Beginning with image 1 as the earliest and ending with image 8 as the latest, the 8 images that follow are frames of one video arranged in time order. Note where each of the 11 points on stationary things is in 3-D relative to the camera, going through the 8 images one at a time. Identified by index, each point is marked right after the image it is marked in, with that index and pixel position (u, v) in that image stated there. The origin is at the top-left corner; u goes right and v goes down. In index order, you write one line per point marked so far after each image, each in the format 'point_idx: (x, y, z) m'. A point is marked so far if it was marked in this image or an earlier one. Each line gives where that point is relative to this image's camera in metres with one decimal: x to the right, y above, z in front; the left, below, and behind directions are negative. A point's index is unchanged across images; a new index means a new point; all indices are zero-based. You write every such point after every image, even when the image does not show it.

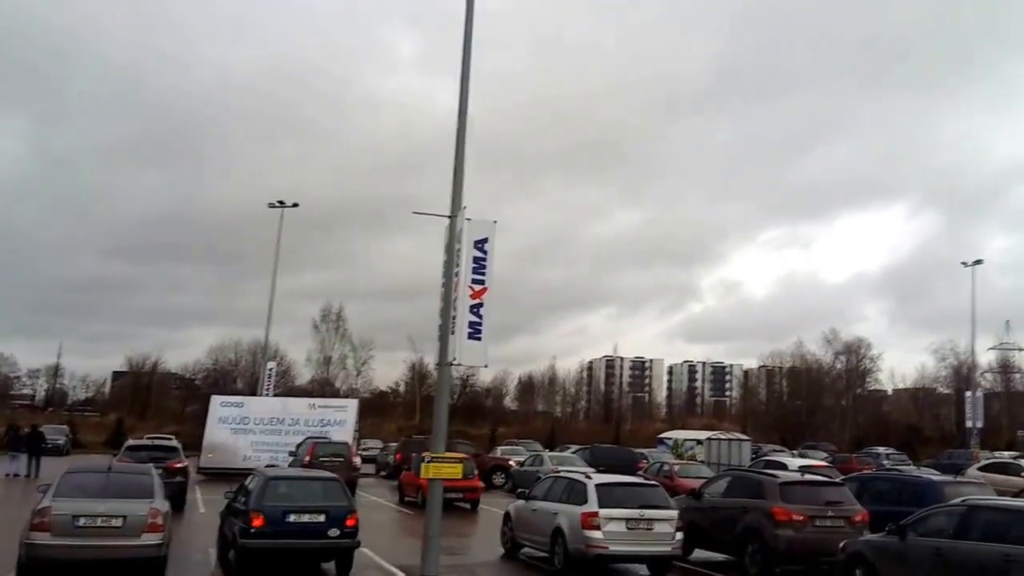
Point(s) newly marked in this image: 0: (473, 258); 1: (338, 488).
0: (-0.7, +0.5, +12.8) m
1: (-2.6, -3.0, +13.4) m
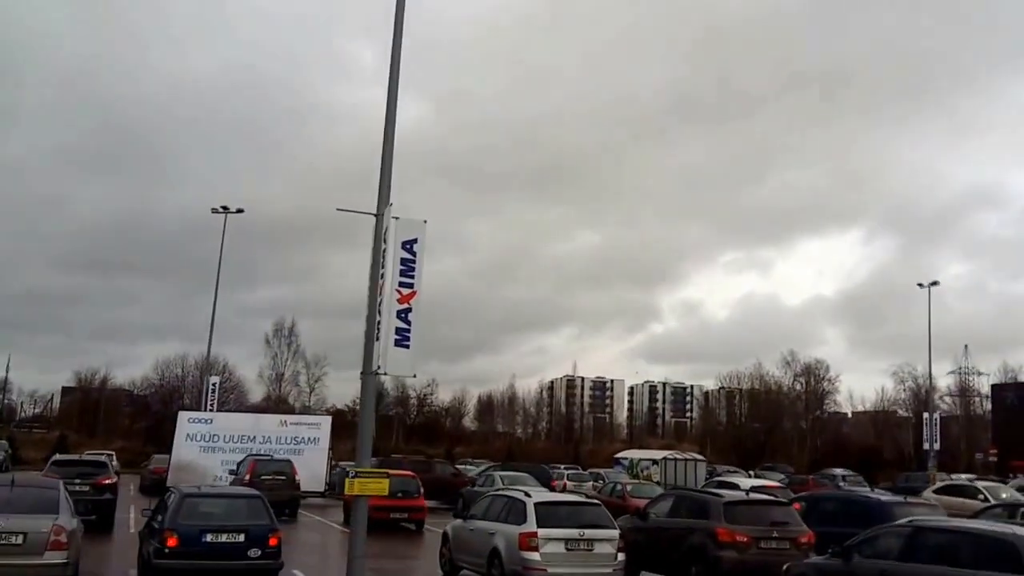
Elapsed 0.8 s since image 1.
0: (-1.6, +0.4, +12.3) m
1: (-3.6, -3.1, +12.7) m
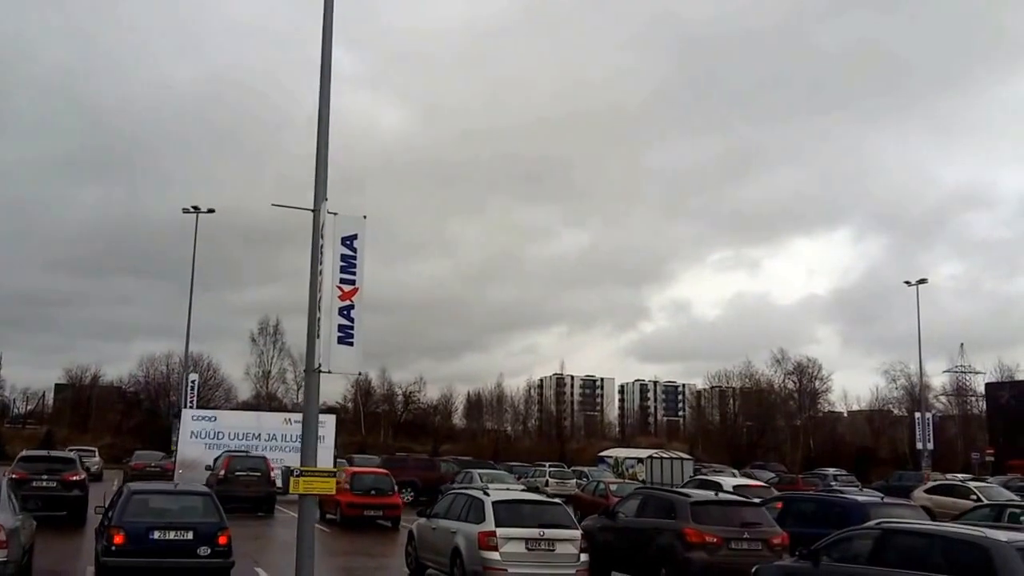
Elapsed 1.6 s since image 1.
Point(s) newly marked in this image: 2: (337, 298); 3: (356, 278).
0: (-2.2, +0.5, +11.8) m
1: (-4.2, -2.9, +12.3) m
2: (-2.3, 0.0, +11.7) m
3: (-2.1, +0.3, +12.0) m
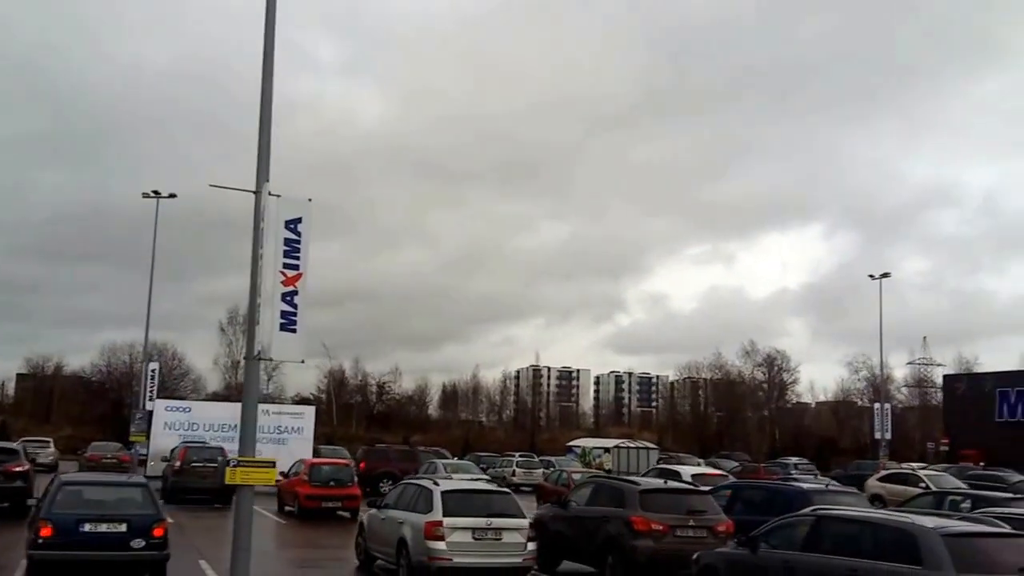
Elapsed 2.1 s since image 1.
0: (-3.0, +0.6, +11.9) m
1: (-5.0, -2.8, +12.4) m
2: (-3.0, +0.1, +11.8) m
3: (-2.8, +0.4, +12.0) m
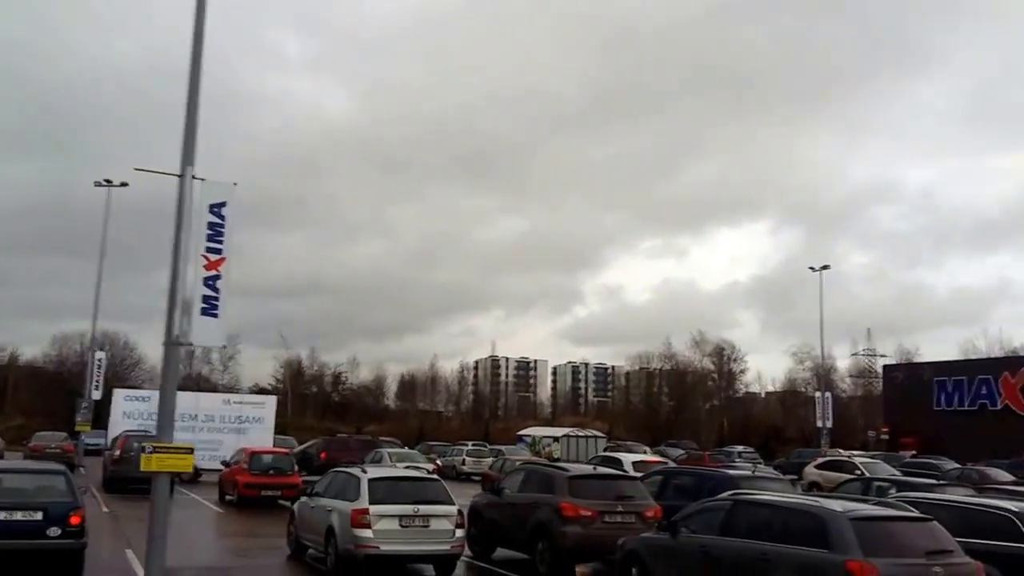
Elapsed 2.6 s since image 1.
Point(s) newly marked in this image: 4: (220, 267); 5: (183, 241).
0: (-4.0, +0.8, +11.8) m
1: (-6.0, -2.7, +12.3) m
2: (-4.0, +0.2, +11.7) m
3: (-3.9, +0.5, +12.0) m
4: (-3.8, +0.2, +11.8) m
5: (-4.5, +0.6, +12.2) m
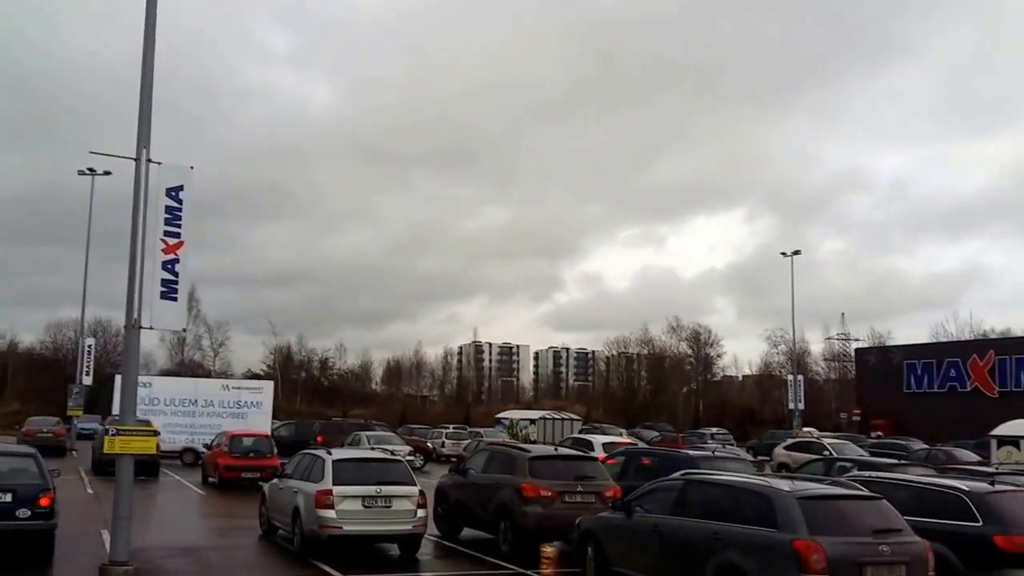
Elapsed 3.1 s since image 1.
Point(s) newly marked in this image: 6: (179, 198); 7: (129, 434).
0: (-4.6, +1.0, +12.1) m
1: (-6.6, -2.5, +12.6) m
2: (-4.6, +0.4, +12.0) m
3: (-4.5, +0.7, +12.3) m
4: (-4.4, +0.4, +12.1) m
5: (-5.1, +0.8, +12.4) m
6: (-4.5, +1.2, +12.2) m
7: (-4.8, -1.8, +11.4) m
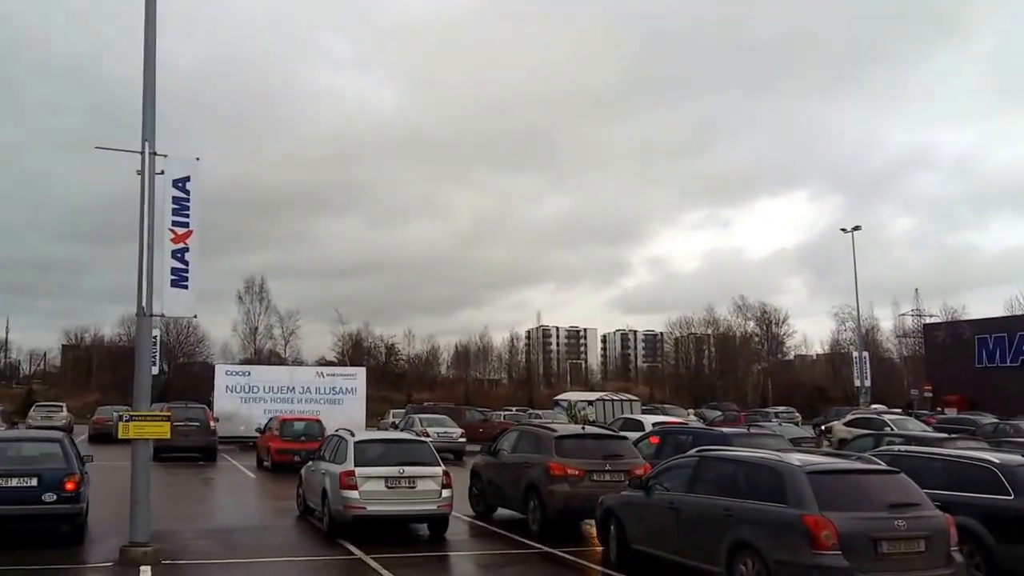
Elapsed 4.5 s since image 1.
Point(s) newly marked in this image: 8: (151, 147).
0: (-4.5, +1.2, +12.3) m
1: (-6.3, -2.4, +13.1) m
2: (-4.6, +0.6, +12.2) m
3: (-4.4, +0.9, +12.5) m
4: (-4.4, +0.6, +12.3) m
5: (-5.0, +1.0, +12.7) m
6: (-4.4, +1.3, +12.4) m
7: (-4.8, -1.7, +11.7) m
8: (-5.2, +2.1, +13.0) m
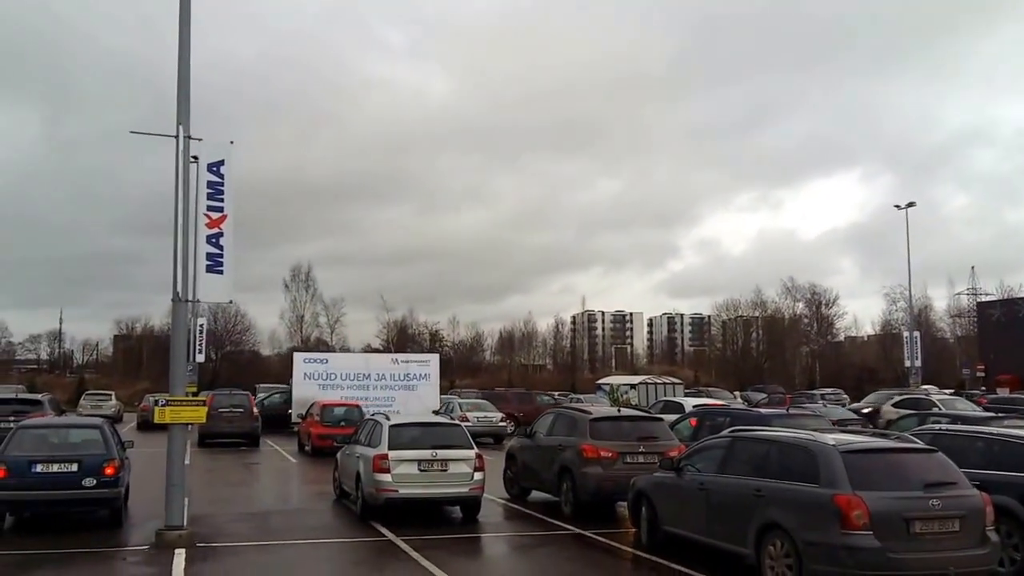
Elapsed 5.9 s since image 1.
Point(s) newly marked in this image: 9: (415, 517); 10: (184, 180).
0: (-4.2, +1.3, +12.5) m
1: (-5.9, -2.2, +13.4) m
2: (-4.2, +0.8, +12.4) m
3: (-4.0, +1.1, +12.6) m
4: (-4.0, +0.8, +12.4) m
5: (-4.6, +1.2, +12.9) m
6: (-4.1, +1.5, +12.6) m
7: (-4.4, -1.5, +11.9) m
8: (-4.8, +2.2, +13.2) m
9: (-1.6, -3.7, +14.5) m
10: (-4.8, +1.5, +13.3) m
